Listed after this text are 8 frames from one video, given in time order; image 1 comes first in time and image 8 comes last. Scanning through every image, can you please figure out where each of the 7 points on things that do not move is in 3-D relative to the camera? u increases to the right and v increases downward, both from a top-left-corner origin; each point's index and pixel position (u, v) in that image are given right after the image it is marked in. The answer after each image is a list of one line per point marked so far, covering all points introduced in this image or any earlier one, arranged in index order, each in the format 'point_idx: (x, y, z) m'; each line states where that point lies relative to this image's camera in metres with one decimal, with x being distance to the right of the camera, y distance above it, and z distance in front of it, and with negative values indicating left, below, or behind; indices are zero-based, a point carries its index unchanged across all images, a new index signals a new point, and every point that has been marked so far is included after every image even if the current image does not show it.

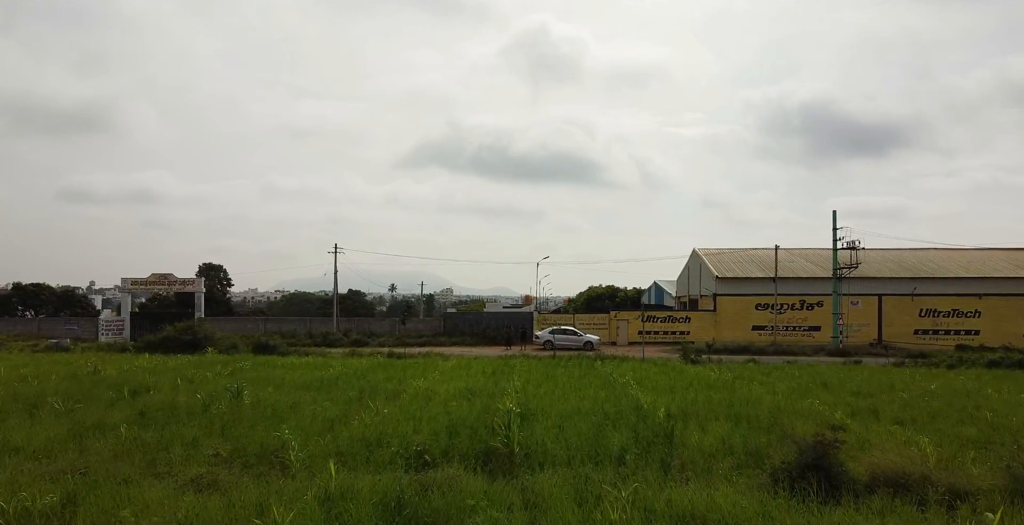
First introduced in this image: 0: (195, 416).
0: (-5.8, -2.8, +10.3) m
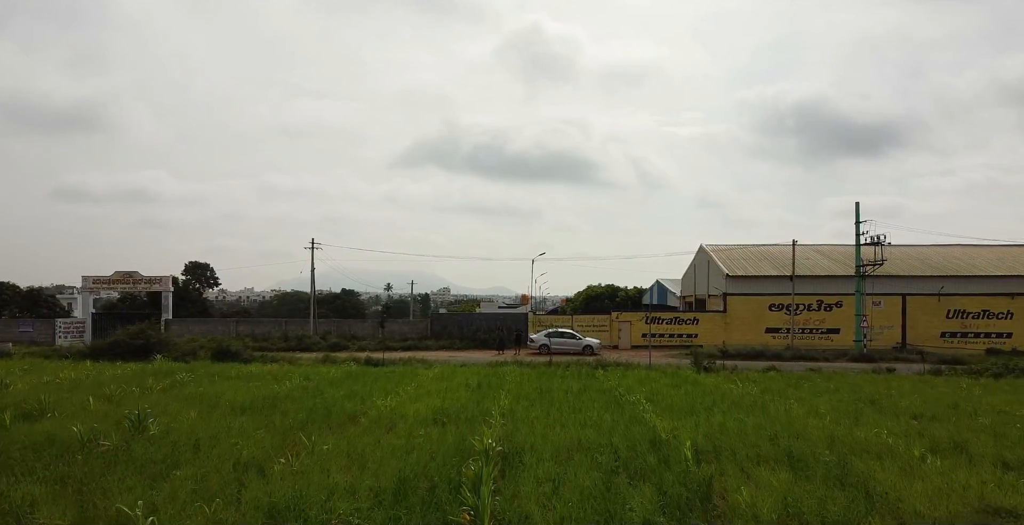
0: (-6.1, -2.7, +7.6) m
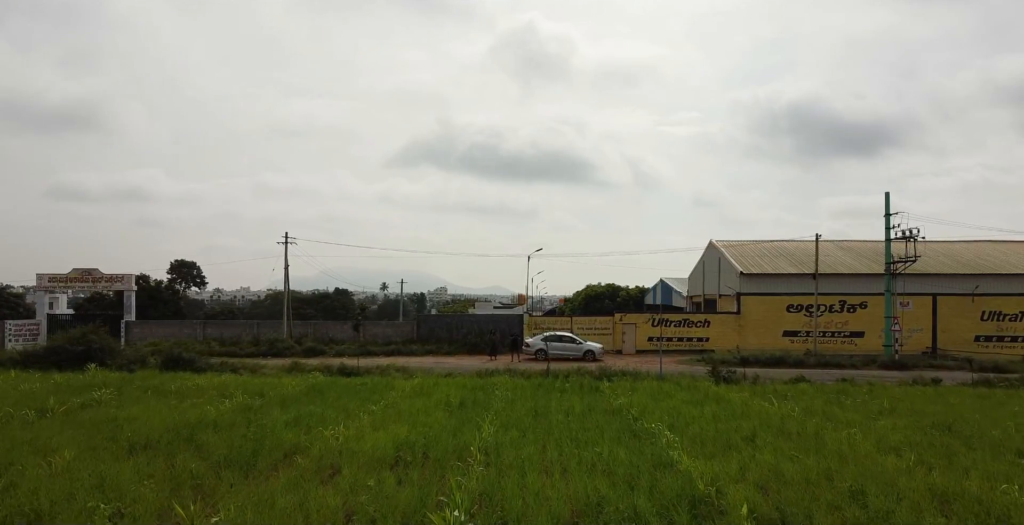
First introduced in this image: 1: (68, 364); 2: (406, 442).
0: (-6.4, -2.5, +4.9) m
1: (-15.7, -3.6, +19.8) m
2: (-1.8, -3.0, +9.3) m
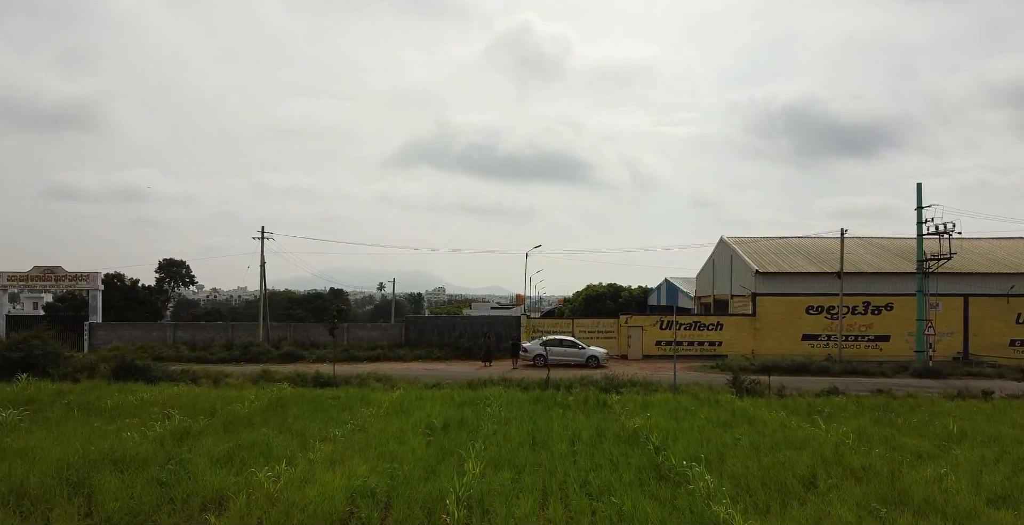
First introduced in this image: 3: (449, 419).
0: (-6.5, -2.4, +2.6) m
1: (-15.9, -3.4, +17.5) m
2: (-1.9, -2.9, +7.1) m
3: (-1.3, -3.3, +11.8) m
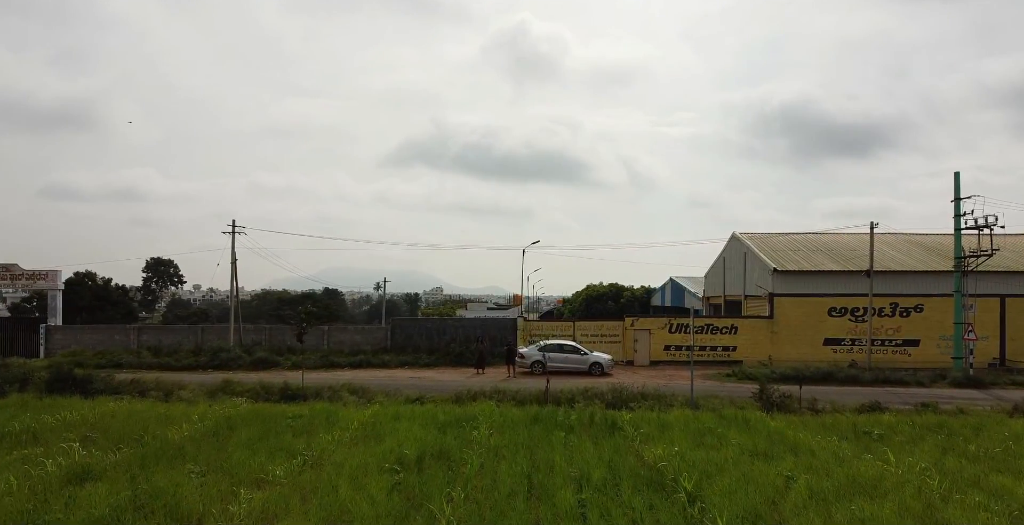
0: (-6.6, -2.3, +0.4) m
1: (-16.0, -3.3, +15.3) m
2: (-2.0, -2.8, +4.9) m
3: (-1.5, -3.2, +9.6) m
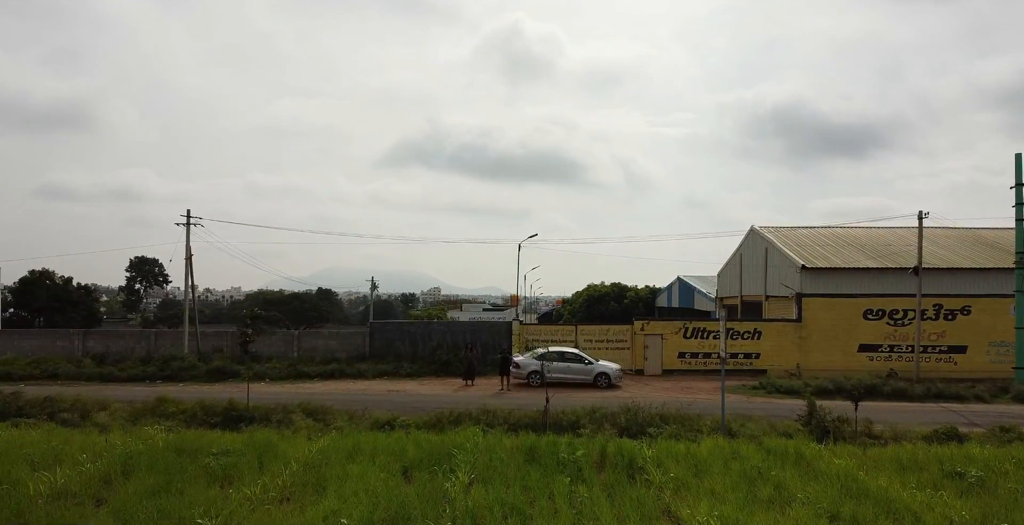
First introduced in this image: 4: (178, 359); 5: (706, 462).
0: (-6.7, -2.1, -2.4) m
1: (-16.2, -3.2, +12.4) m
2: (-2.2, -2.6, +2.1) m
3: (-1.6, -3.0, +6.8) m
4: (-11.9, -3.4, +20.0) m
5: (+3.3, -3.4, +9.6) m
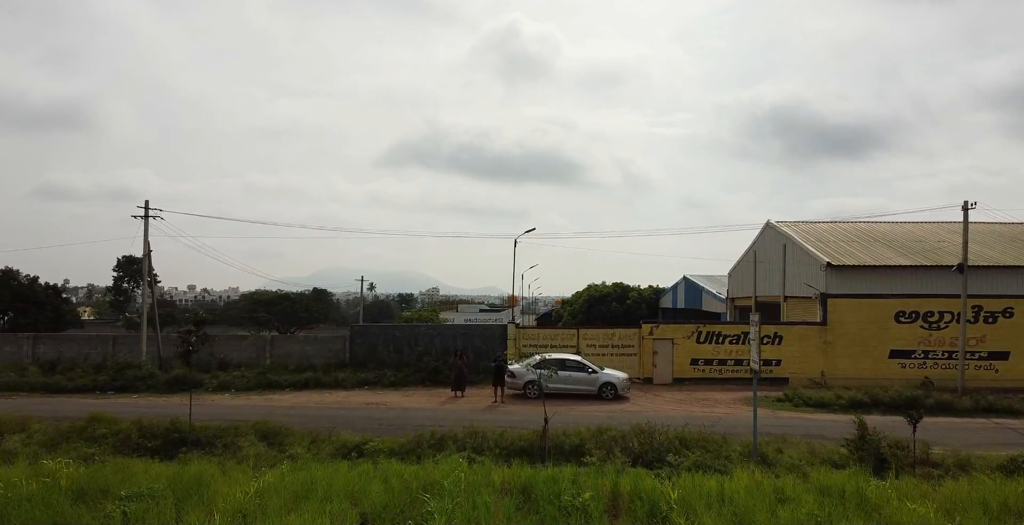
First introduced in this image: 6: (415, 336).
0: (-6.8, -2.0, -4.5) m
1: (-16.4, -3.0, +10.3) m
2: (-2.3, -2.5, +0.1) m
3: (-1.8, -2.9, +4.8) m
4: (-12.1, -3.3, +17.9) m
5: (+3.2, -3.3, +7.6) m
6: (-3.4, -2.6, +20.0) m
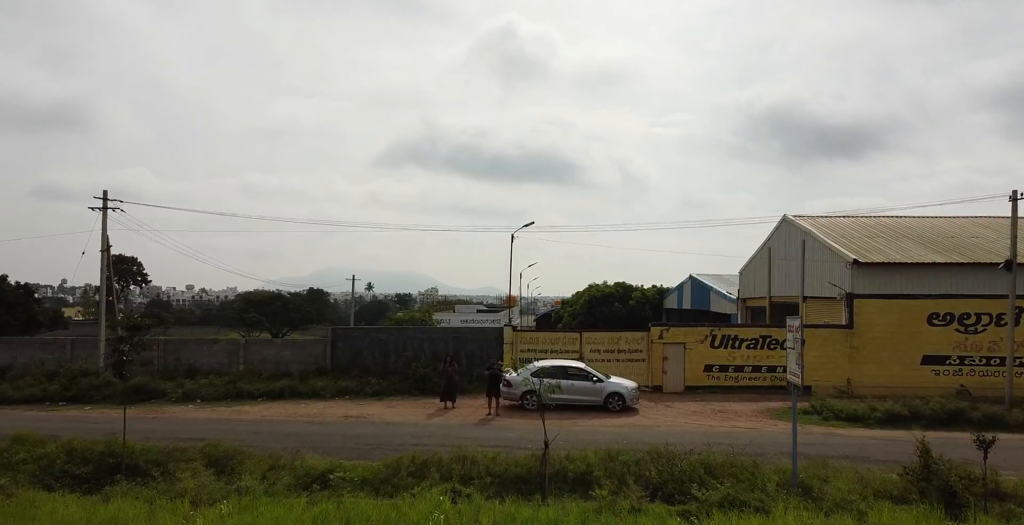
0: (-6.9, -1.9, -6.2) m
1: (-16.5, -2.9, +8.6) m
2: (-2.4, -2.4, -1.6) m
3: (-1.9, -2.8, +3.1) m
4: (-12.2, -3.2, +16.2) m
5: (+3.1, -3.2, +5.9) m
6: (-3.6, -2.5, +18.3) m
